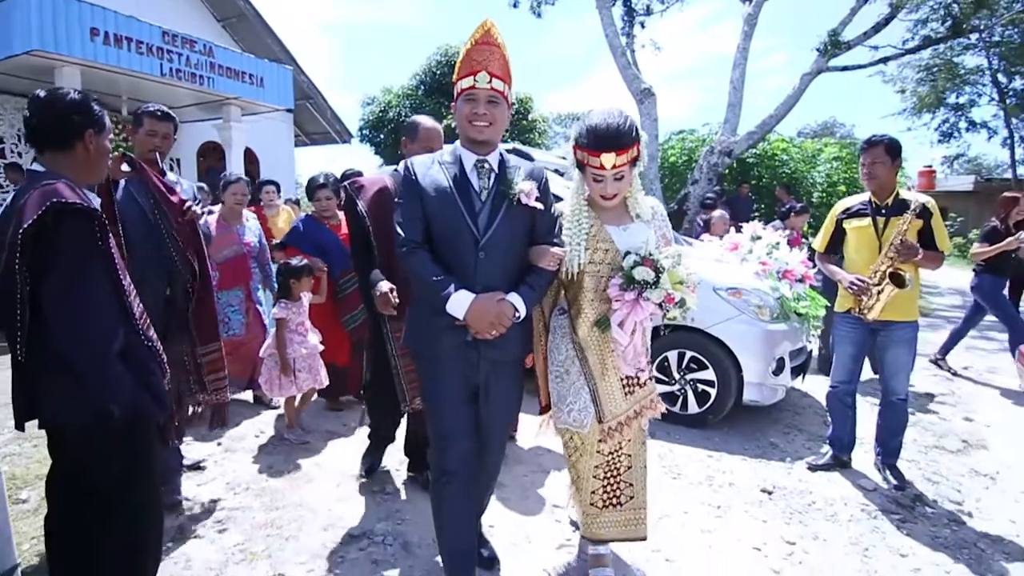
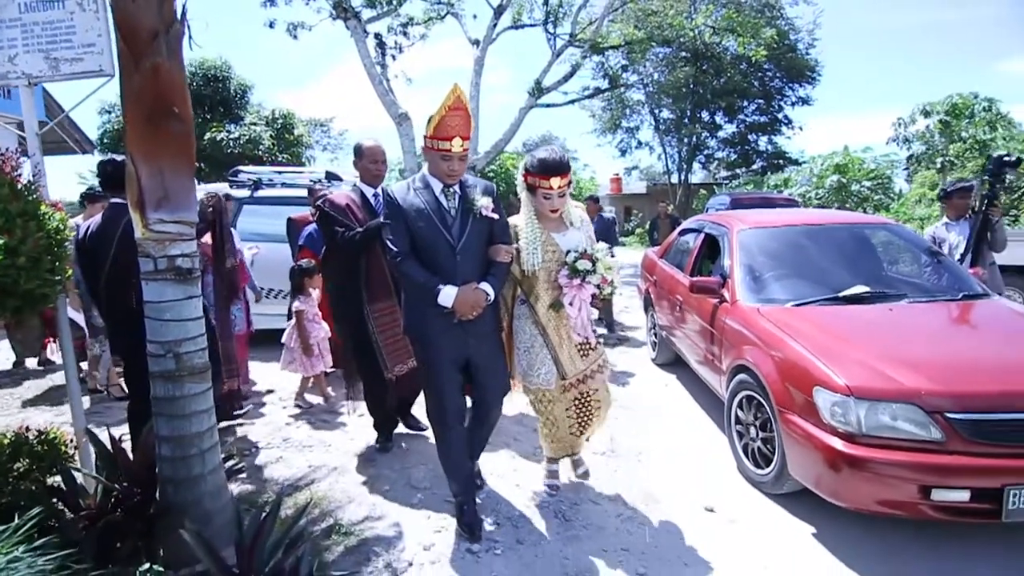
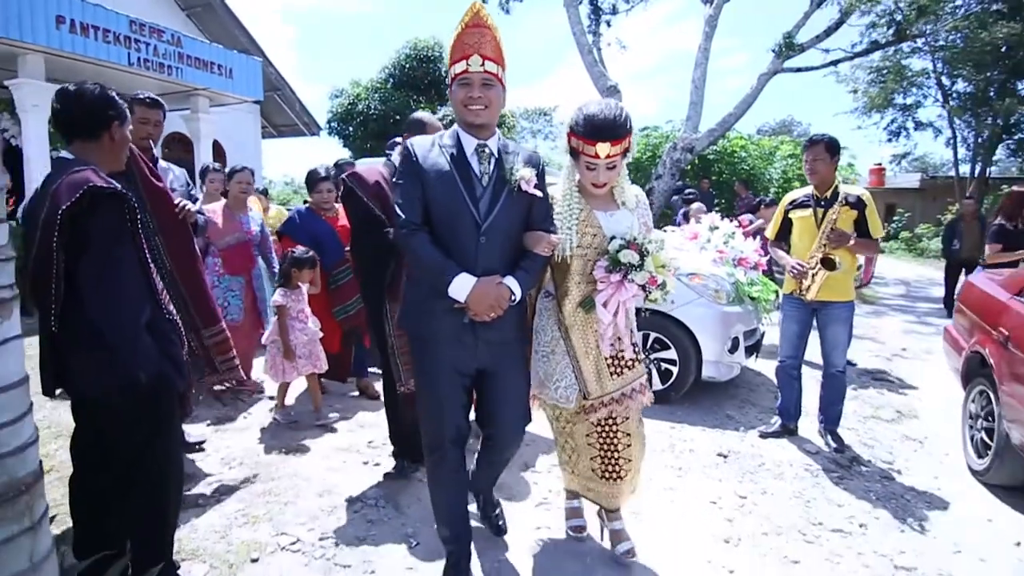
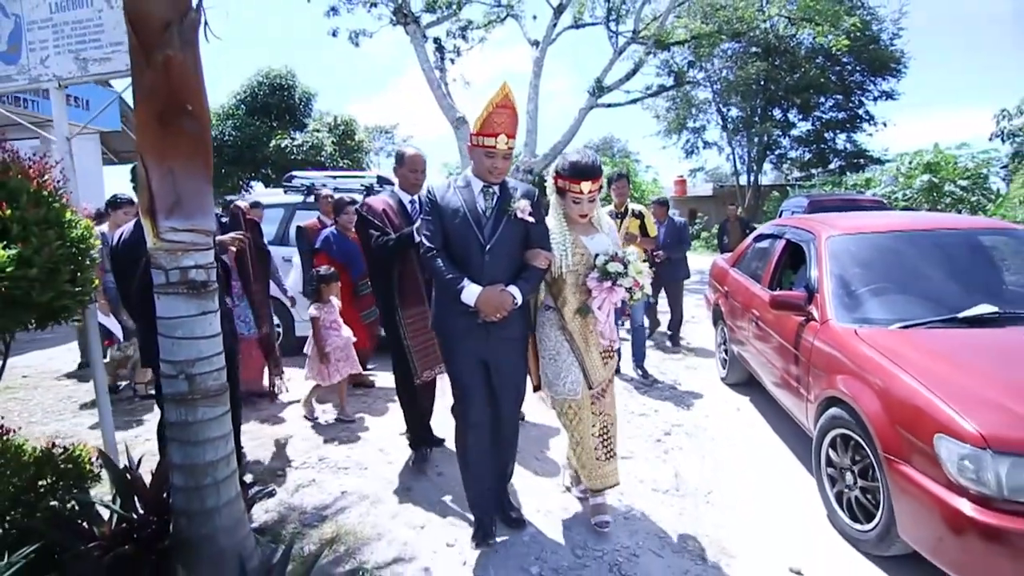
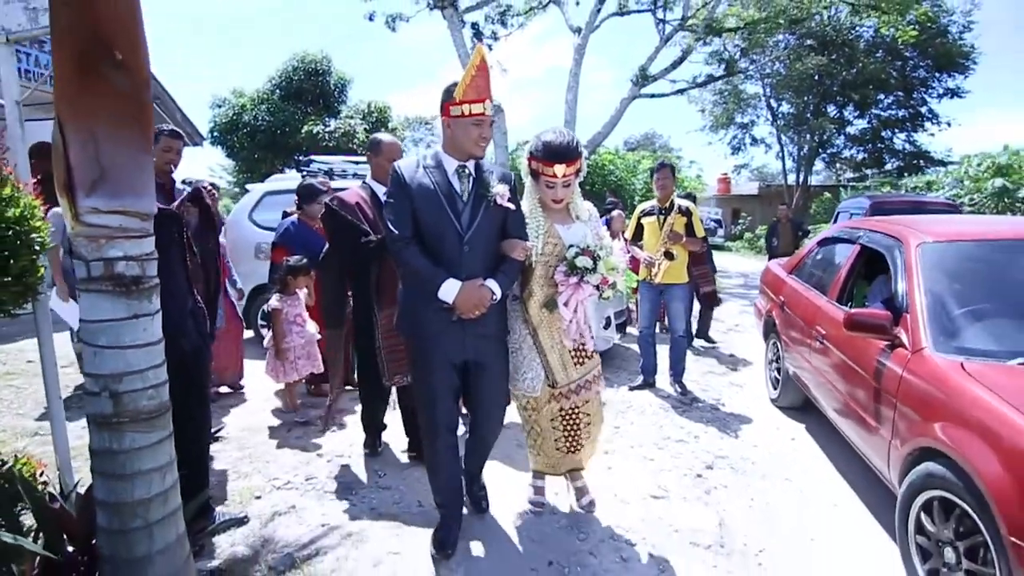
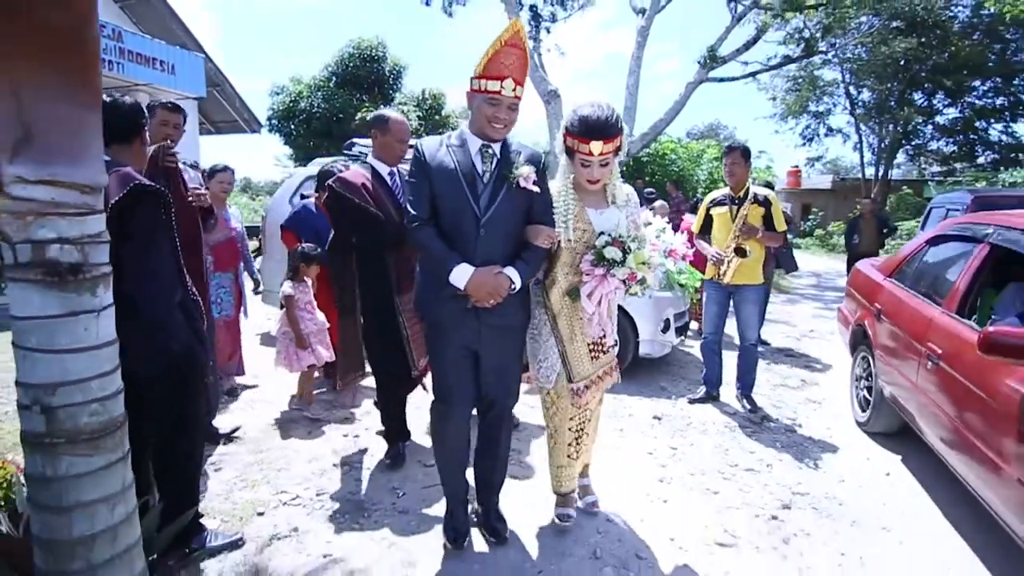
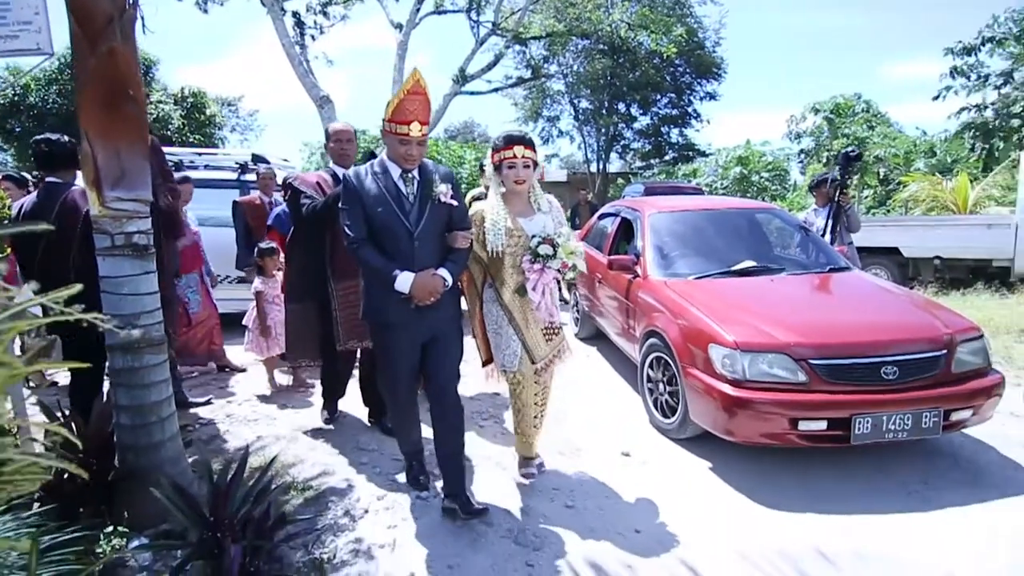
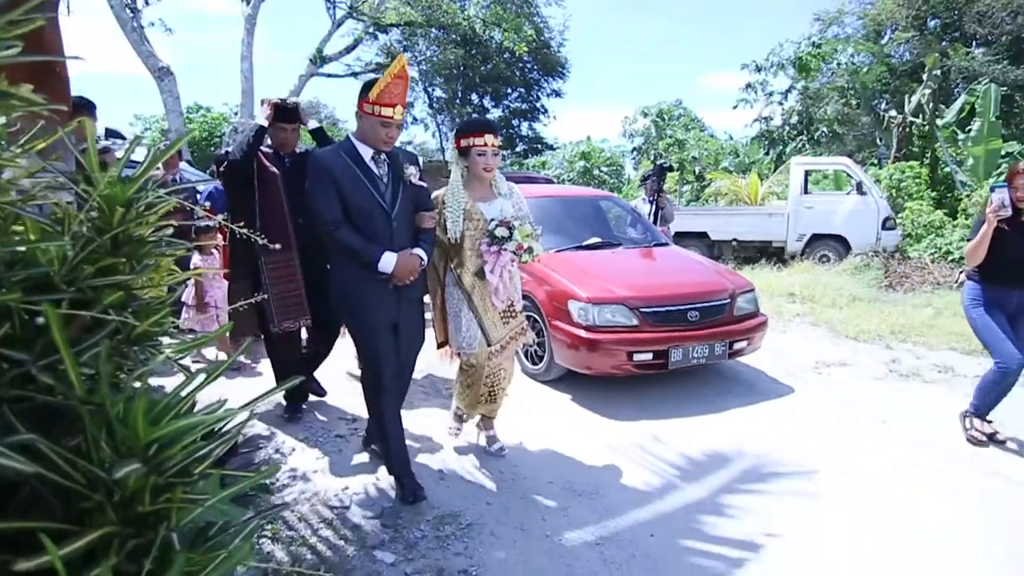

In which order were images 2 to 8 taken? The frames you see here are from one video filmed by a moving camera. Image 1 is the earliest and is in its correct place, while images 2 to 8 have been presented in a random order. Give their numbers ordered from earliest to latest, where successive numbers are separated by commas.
3, 6, 5, 4, 2, 7, 8
